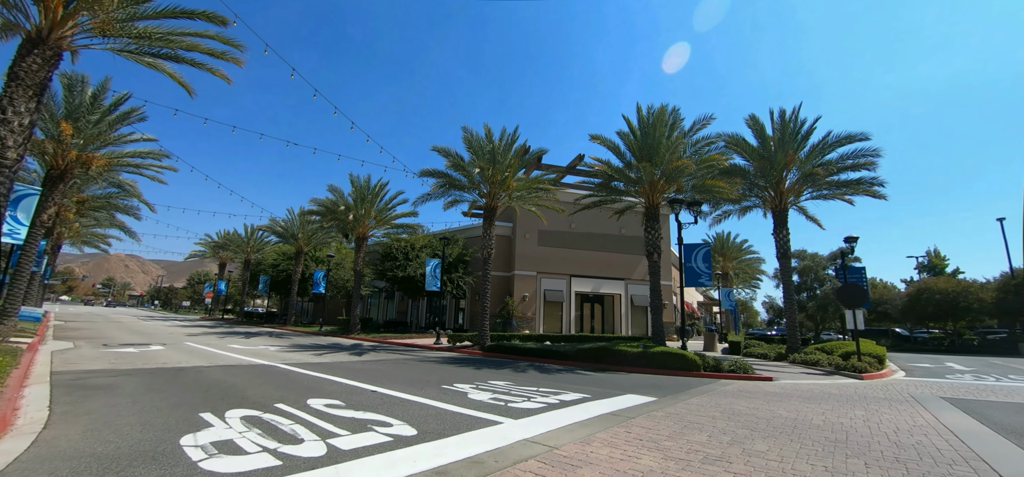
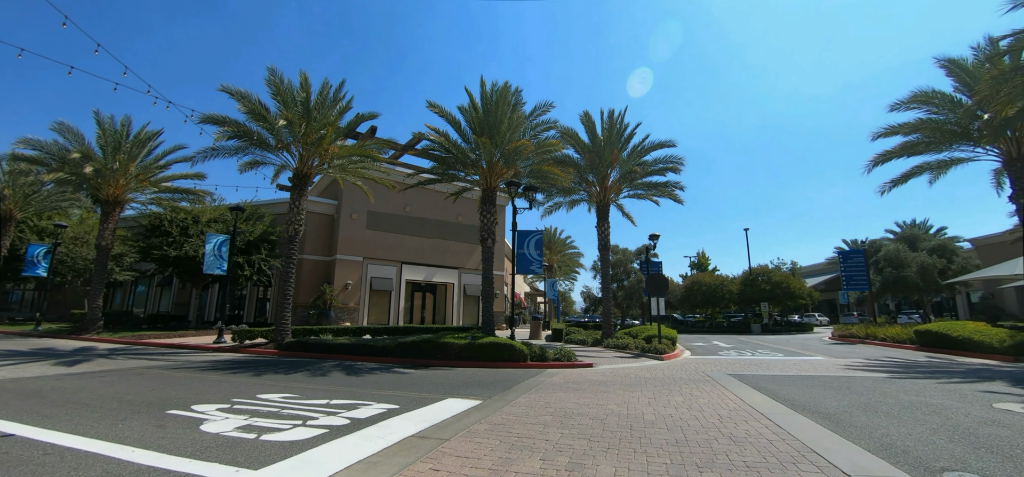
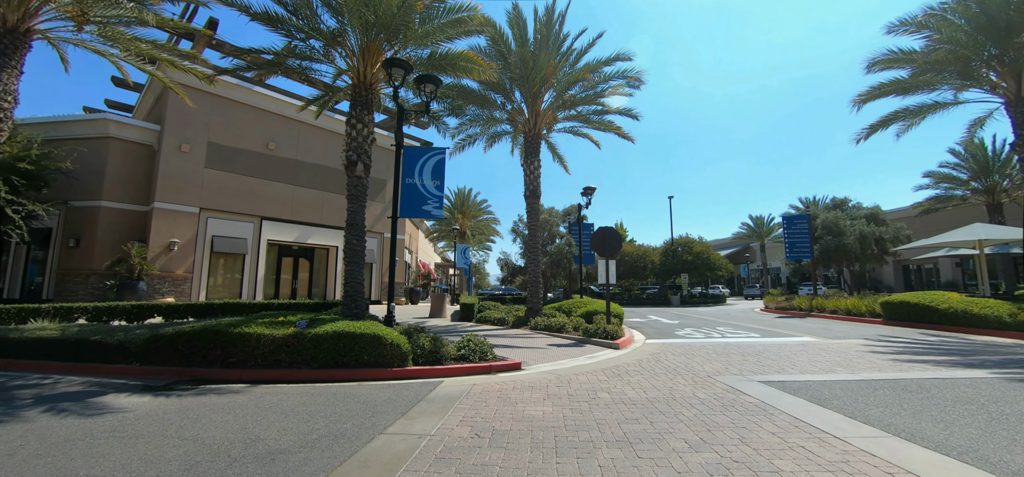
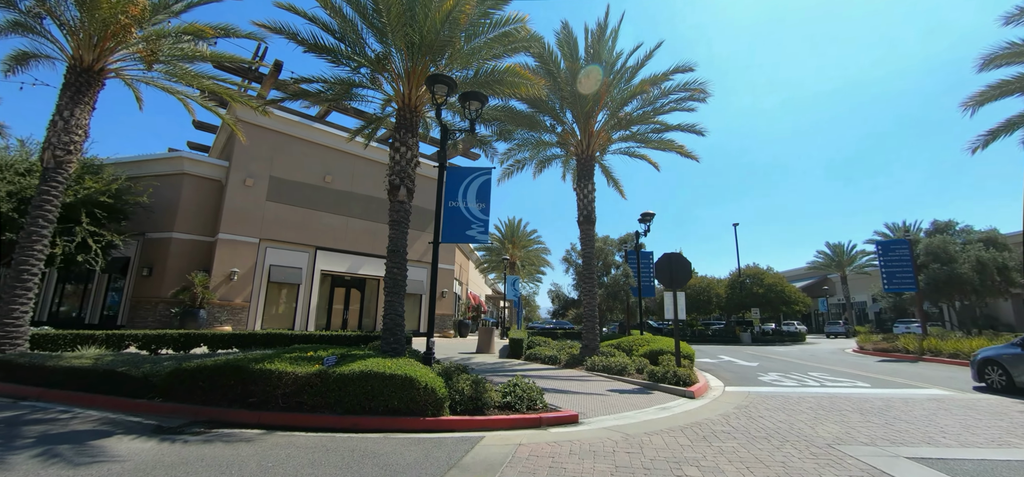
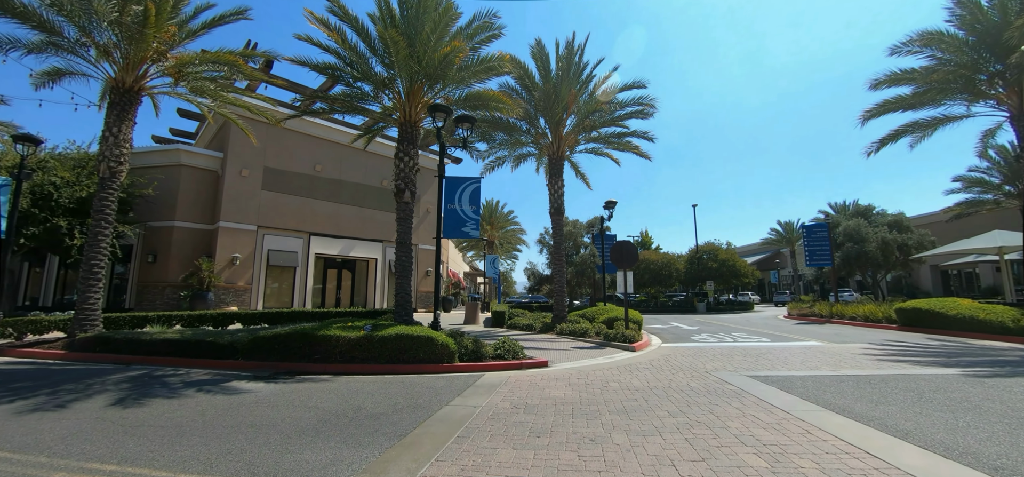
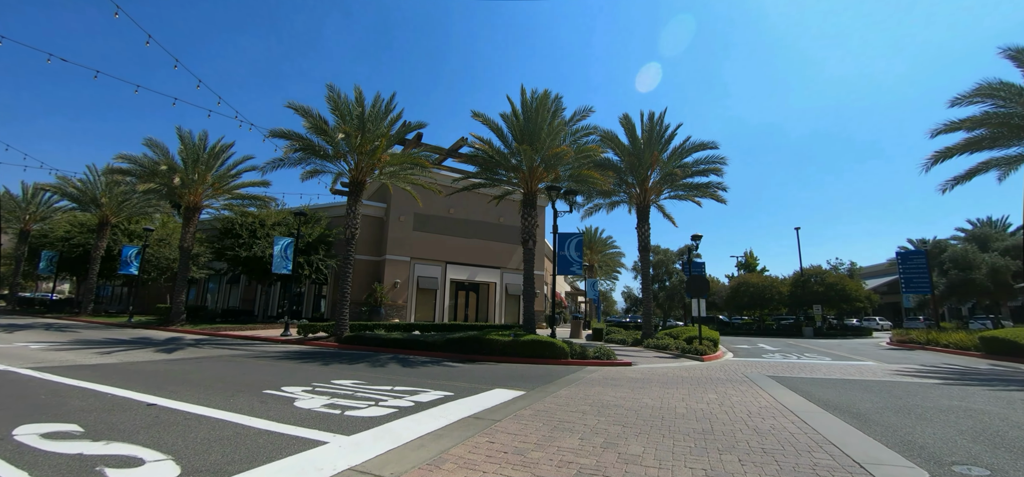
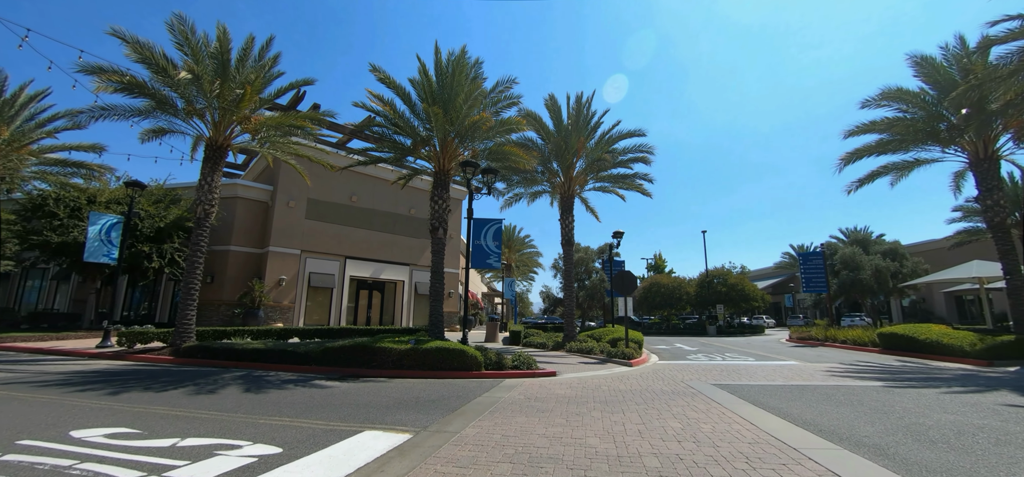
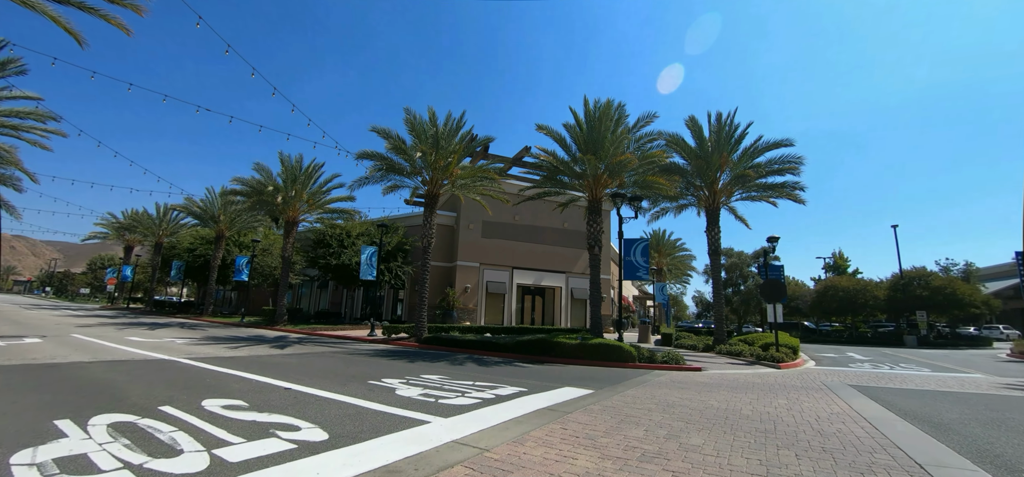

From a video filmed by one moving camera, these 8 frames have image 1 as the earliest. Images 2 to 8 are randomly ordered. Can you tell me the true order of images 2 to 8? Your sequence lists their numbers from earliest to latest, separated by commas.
8, 6, 2, 7, 5, 3, 4
